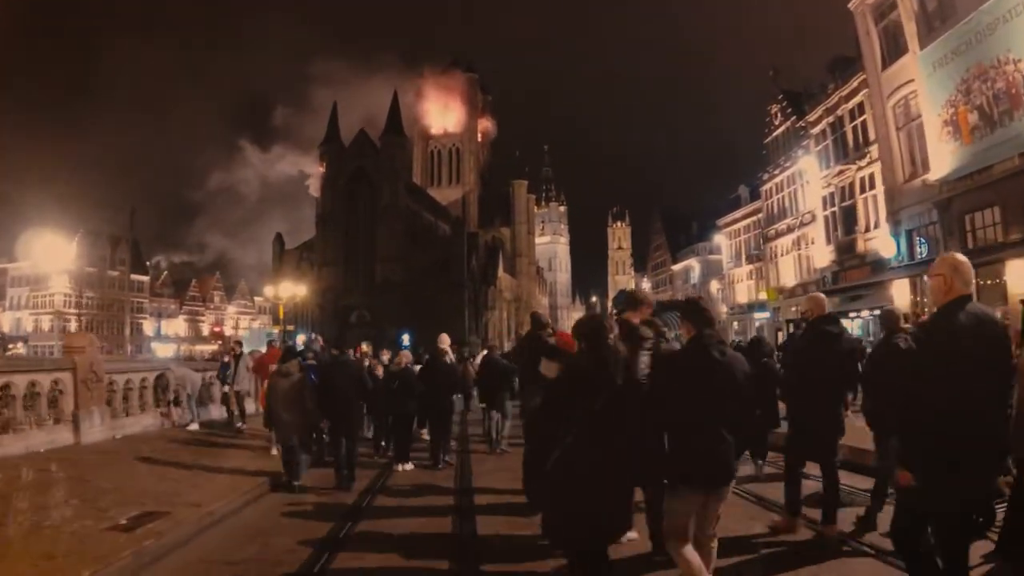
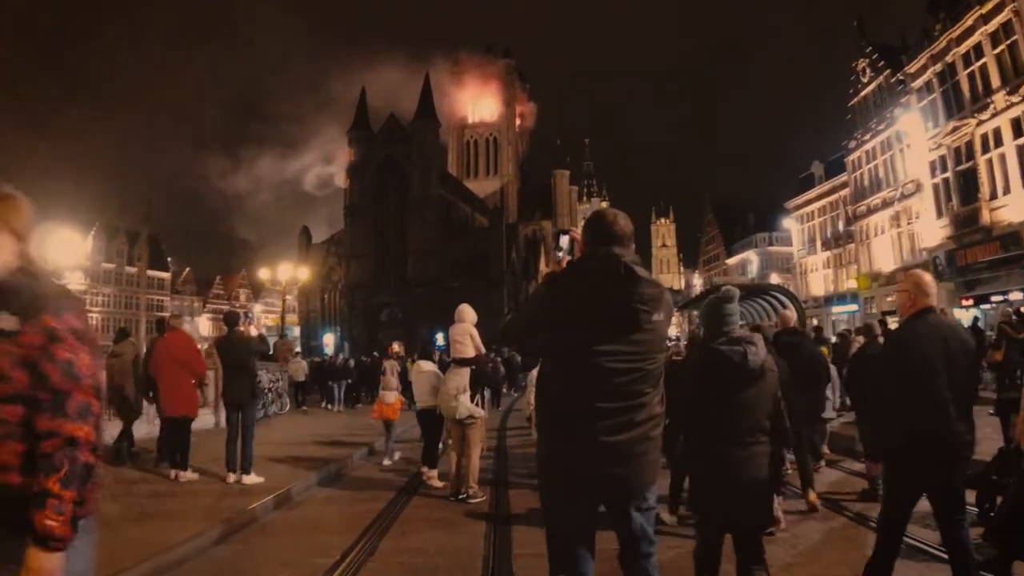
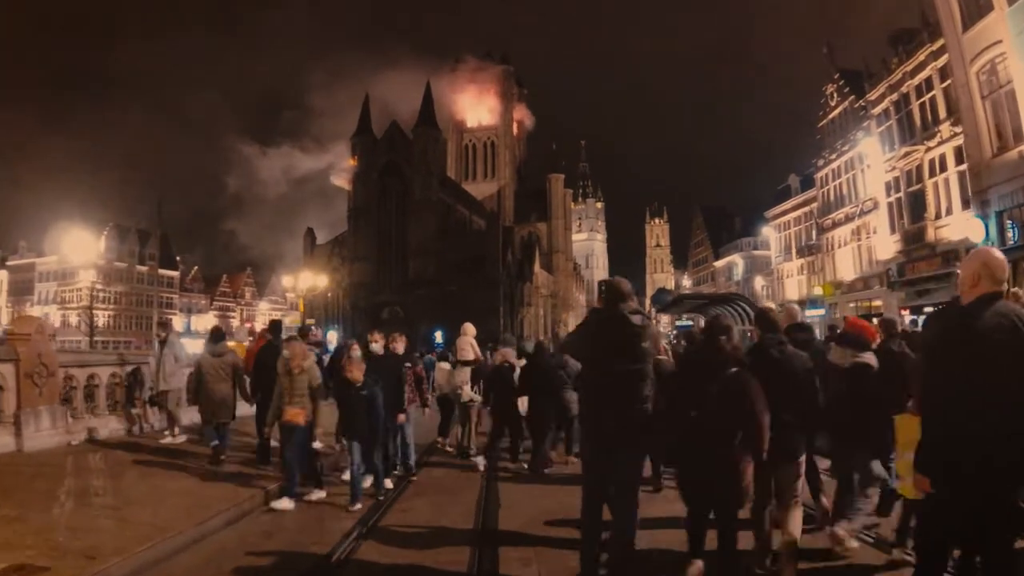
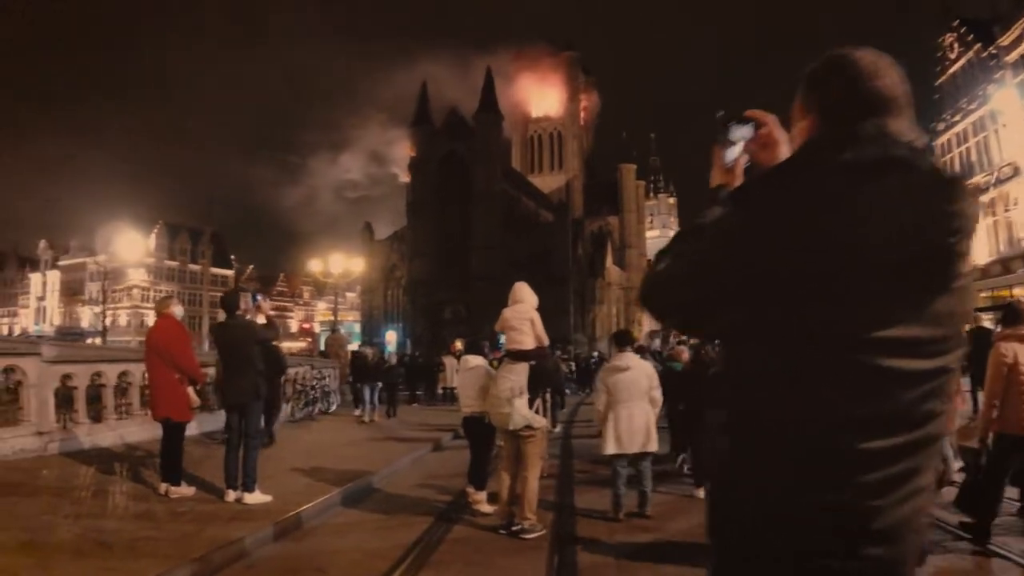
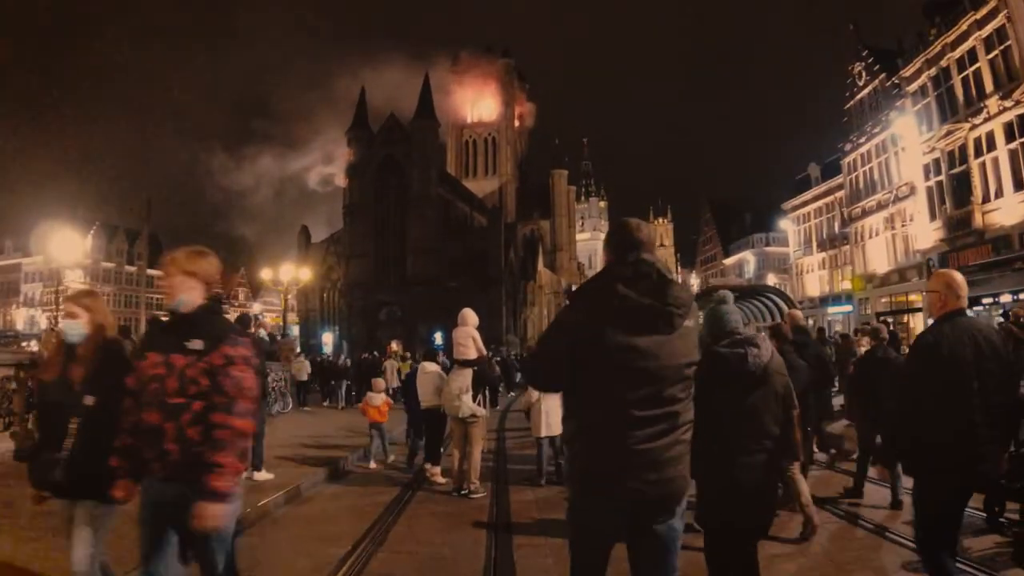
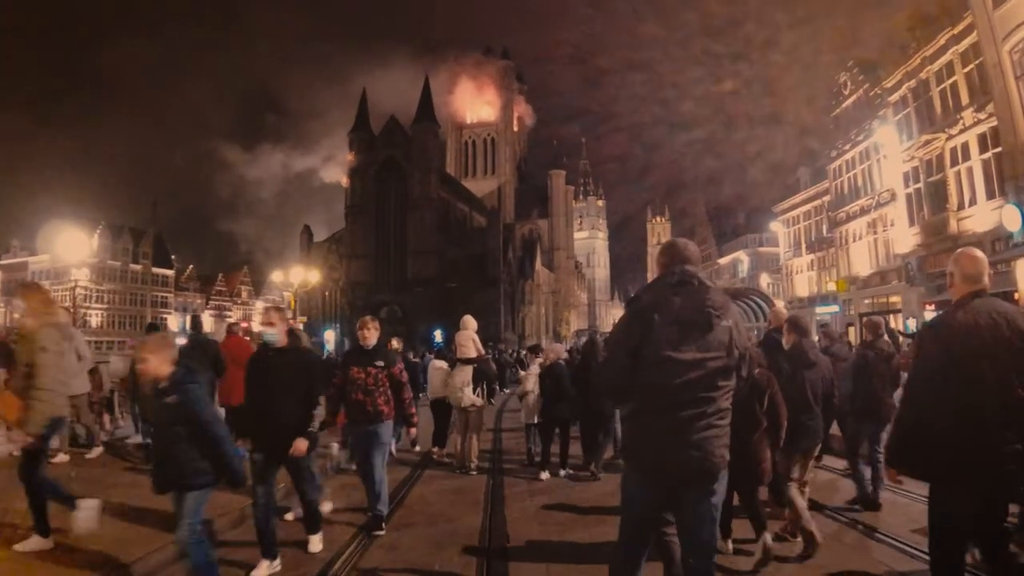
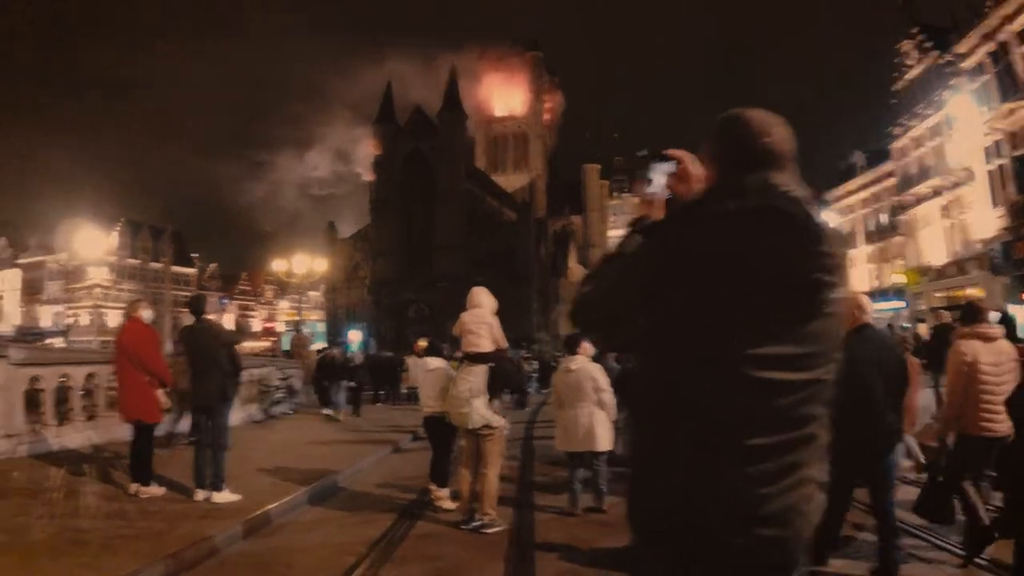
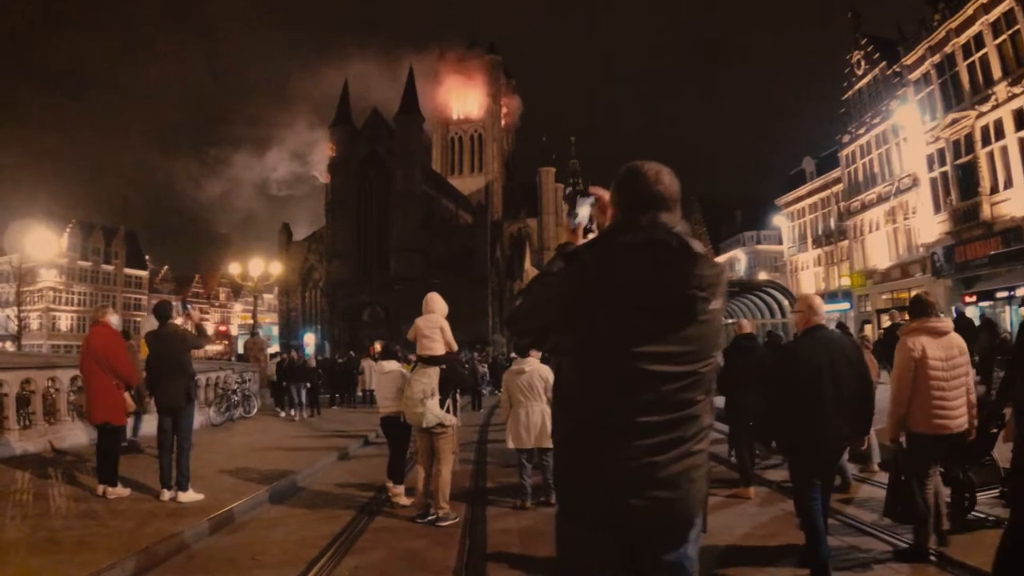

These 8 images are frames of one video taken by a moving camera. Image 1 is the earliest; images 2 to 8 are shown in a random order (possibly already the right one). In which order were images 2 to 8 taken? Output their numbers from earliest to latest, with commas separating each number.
3, 6, 5, 2, 8, 7, 4
